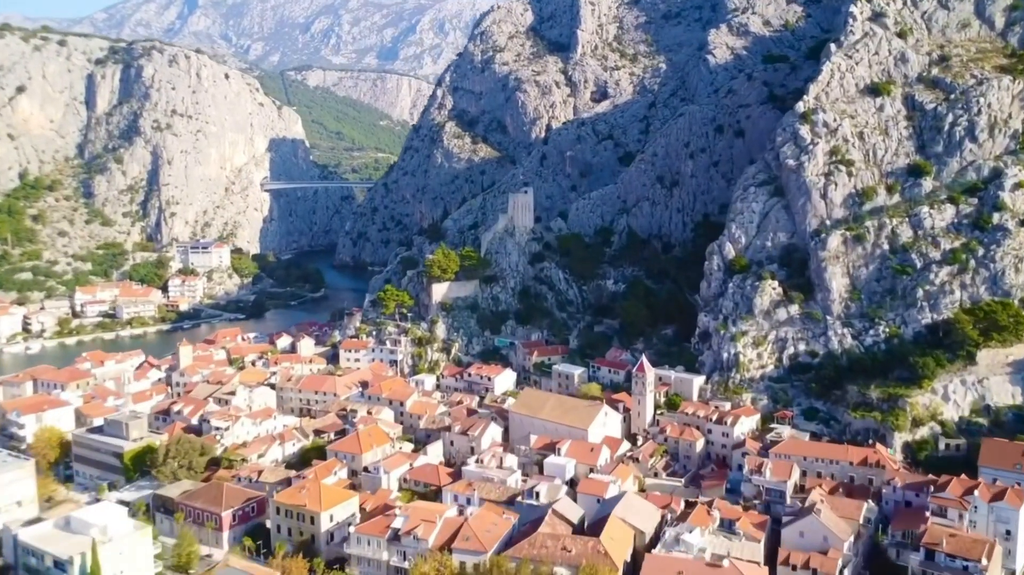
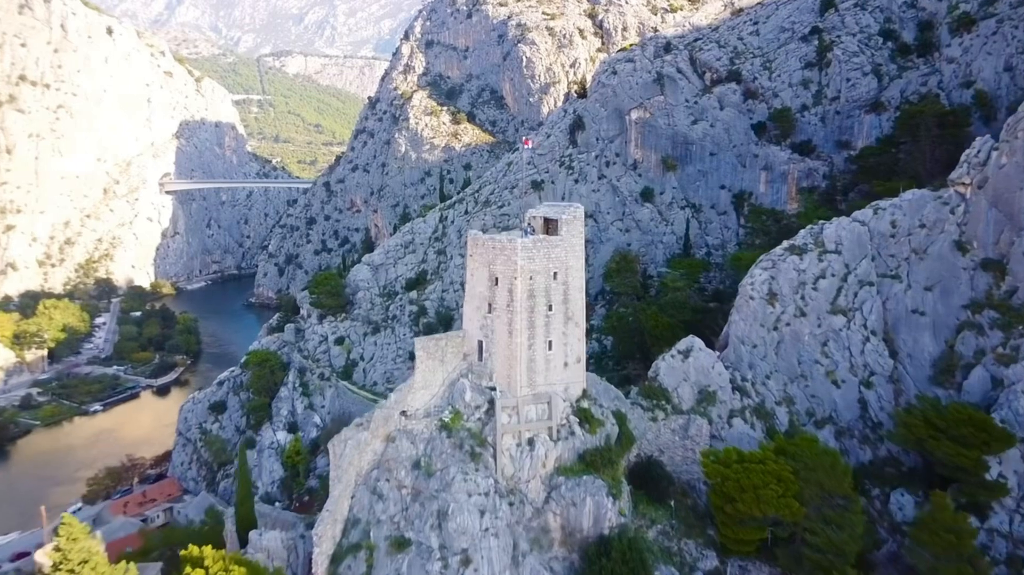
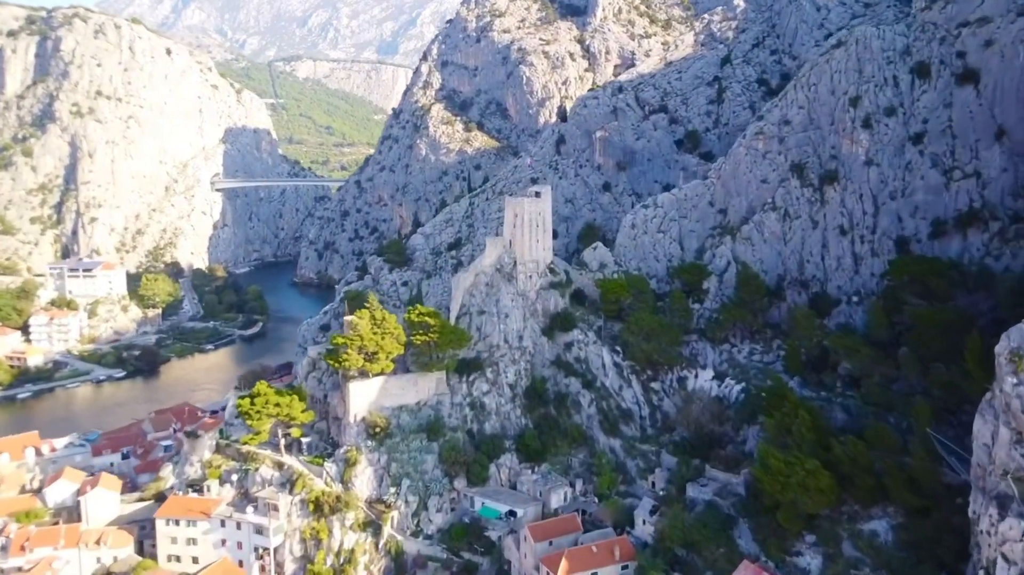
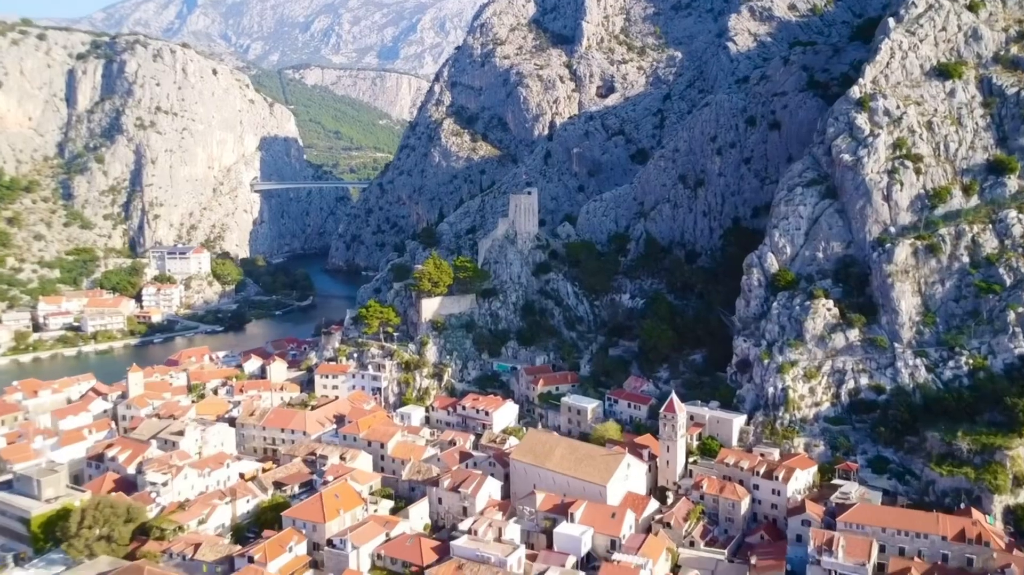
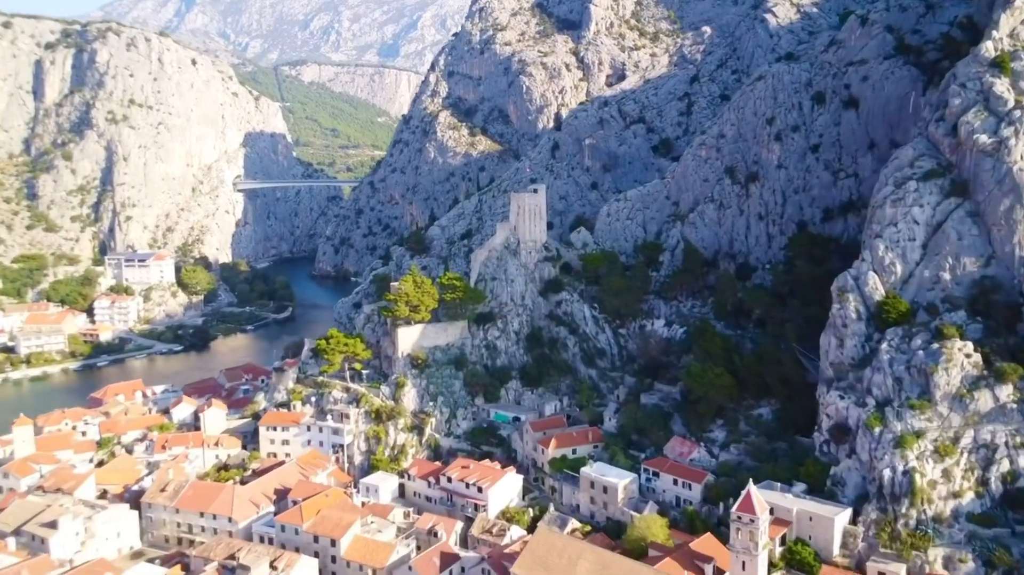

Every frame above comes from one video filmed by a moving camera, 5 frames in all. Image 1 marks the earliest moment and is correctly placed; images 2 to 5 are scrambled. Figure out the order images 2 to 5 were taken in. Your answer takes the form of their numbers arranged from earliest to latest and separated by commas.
4, 5, 3, 2
